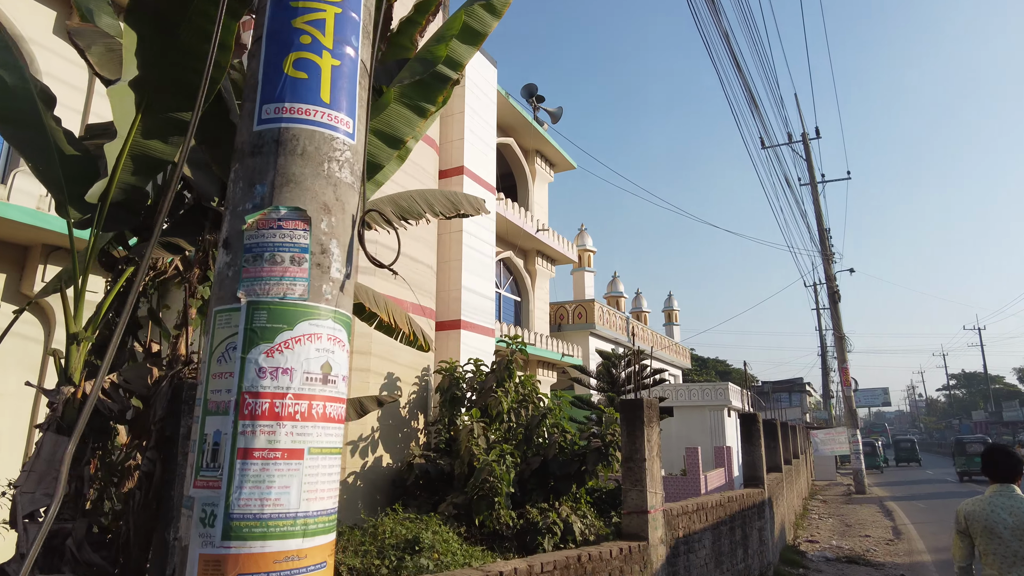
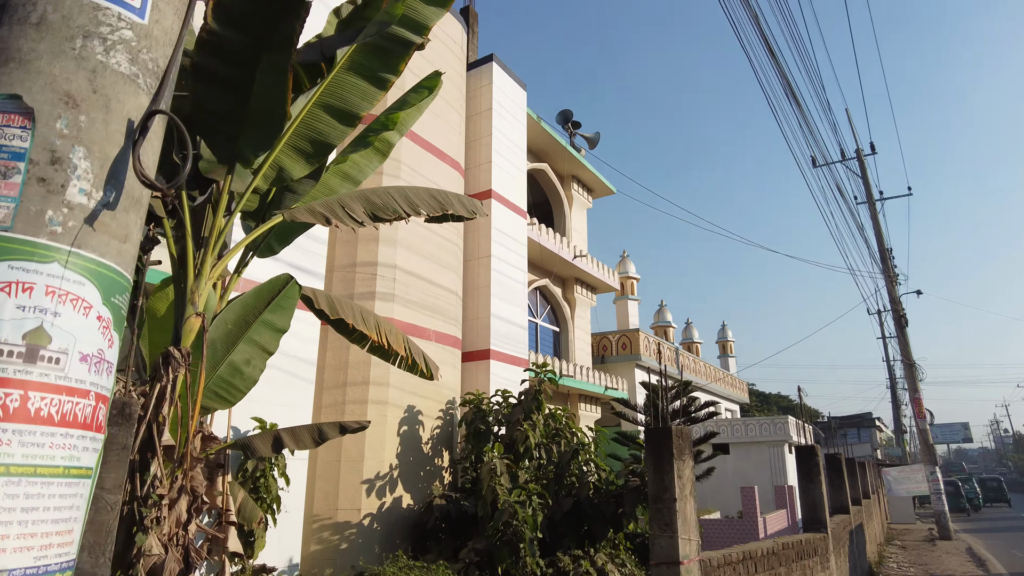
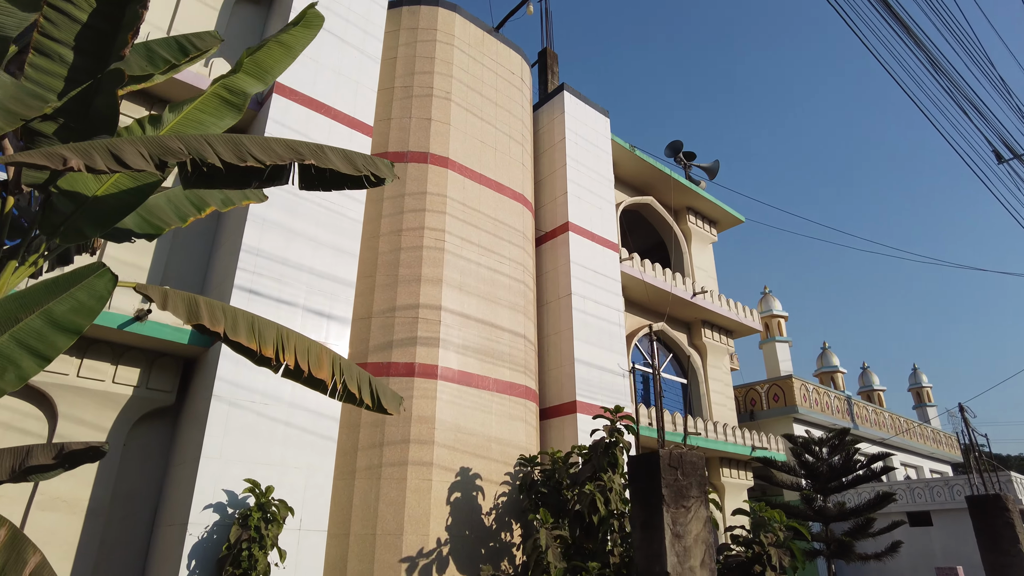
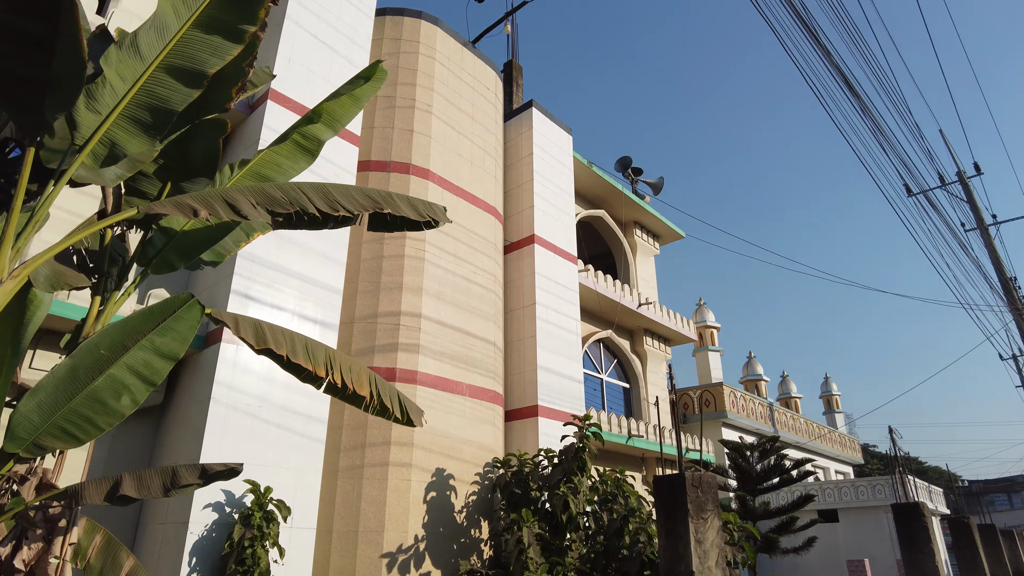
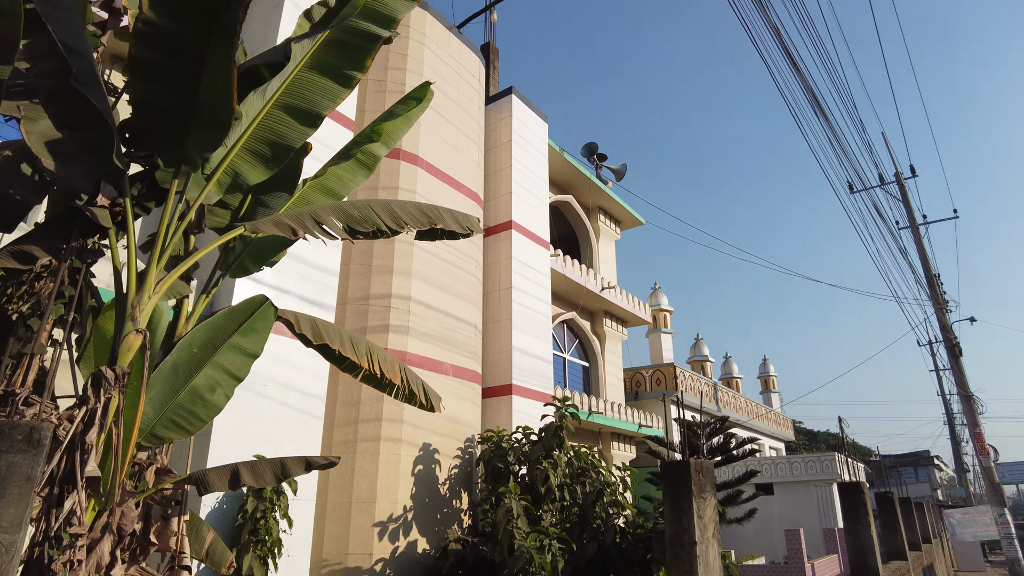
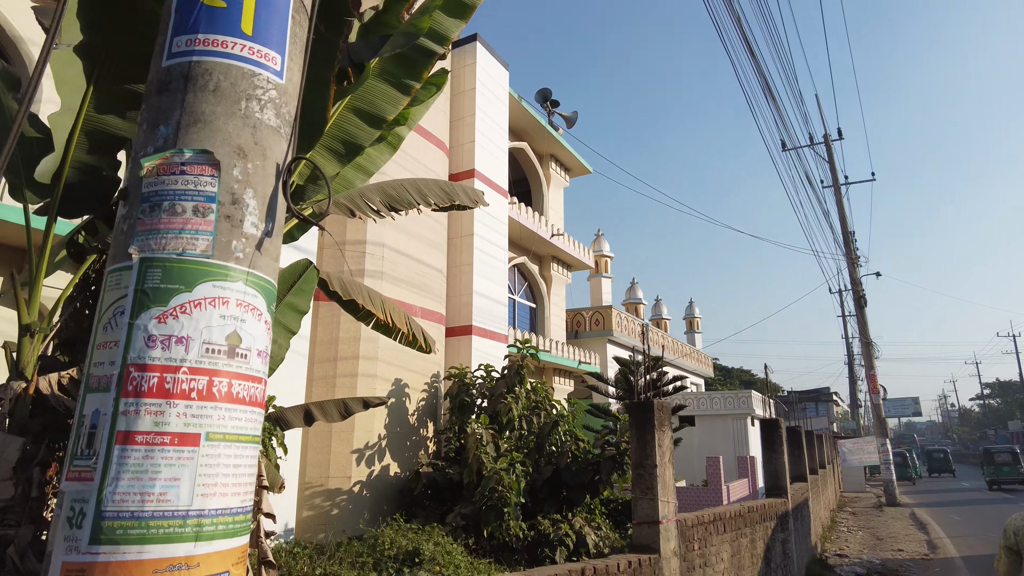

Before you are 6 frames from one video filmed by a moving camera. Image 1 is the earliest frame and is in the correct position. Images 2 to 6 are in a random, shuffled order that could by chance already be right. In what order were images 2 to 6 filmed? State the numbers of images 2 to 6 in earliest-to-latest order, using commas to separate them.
6, 2, 5, 4, 3
